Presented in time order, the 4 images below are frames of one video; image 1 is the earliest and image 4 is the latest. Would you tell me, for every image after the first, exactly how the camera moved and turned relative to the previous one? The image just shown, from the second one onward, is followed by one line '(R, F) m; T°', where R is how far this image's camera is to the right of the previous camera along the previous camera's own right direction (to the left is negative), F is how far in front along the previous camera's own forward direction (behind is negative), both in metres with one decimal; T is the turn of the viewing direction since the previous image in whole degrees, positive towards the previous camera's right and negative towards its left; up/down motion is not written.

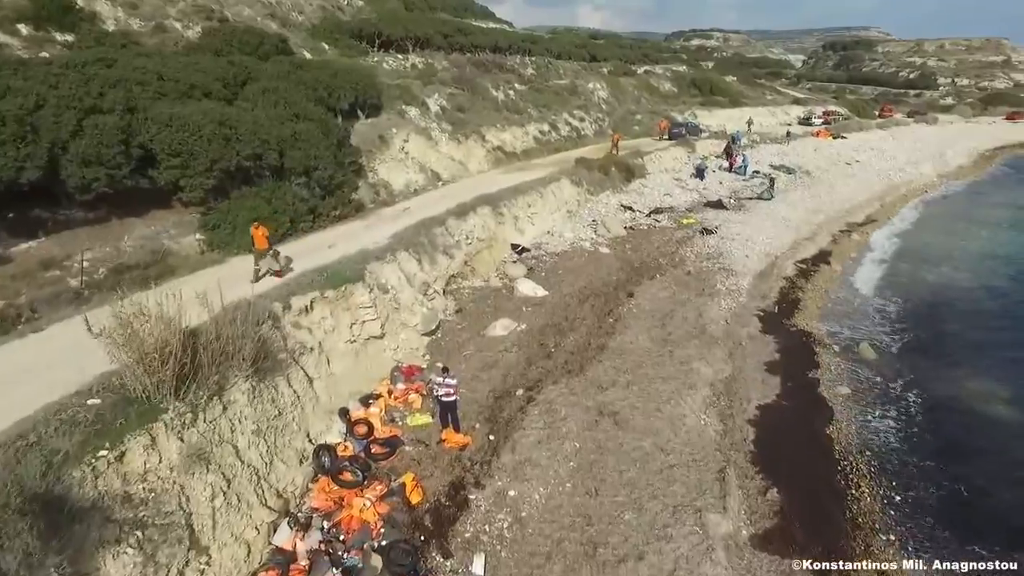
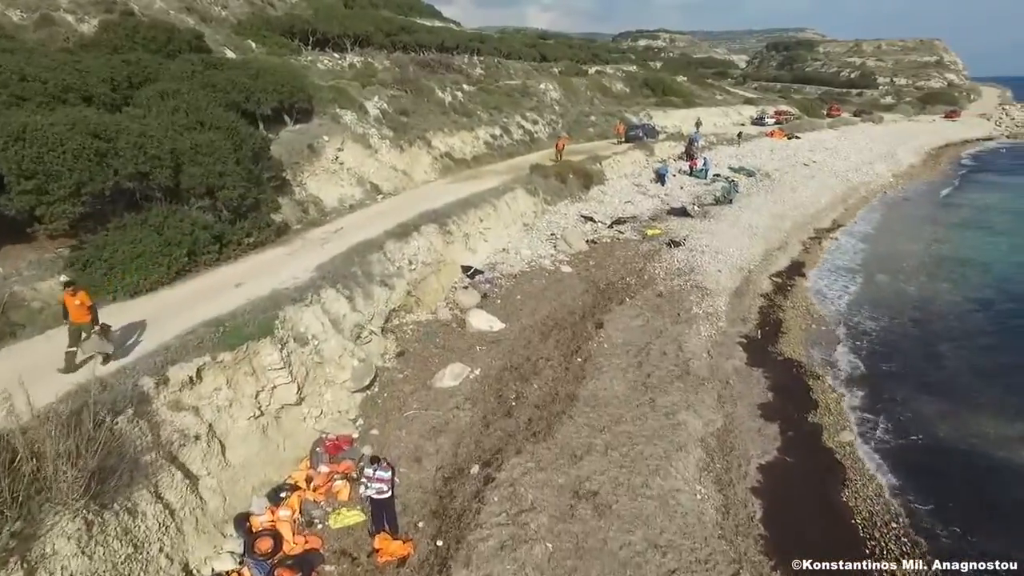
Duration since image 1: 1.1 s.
(+0.1, +3.3) m; +4°
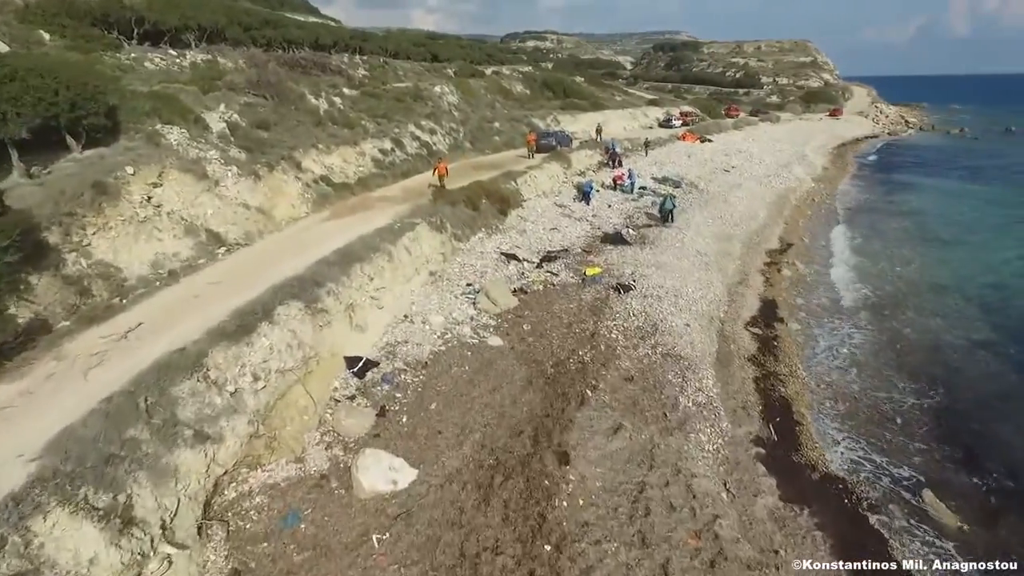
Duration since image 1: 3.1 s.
(-0.1, +7.7) m; +9°
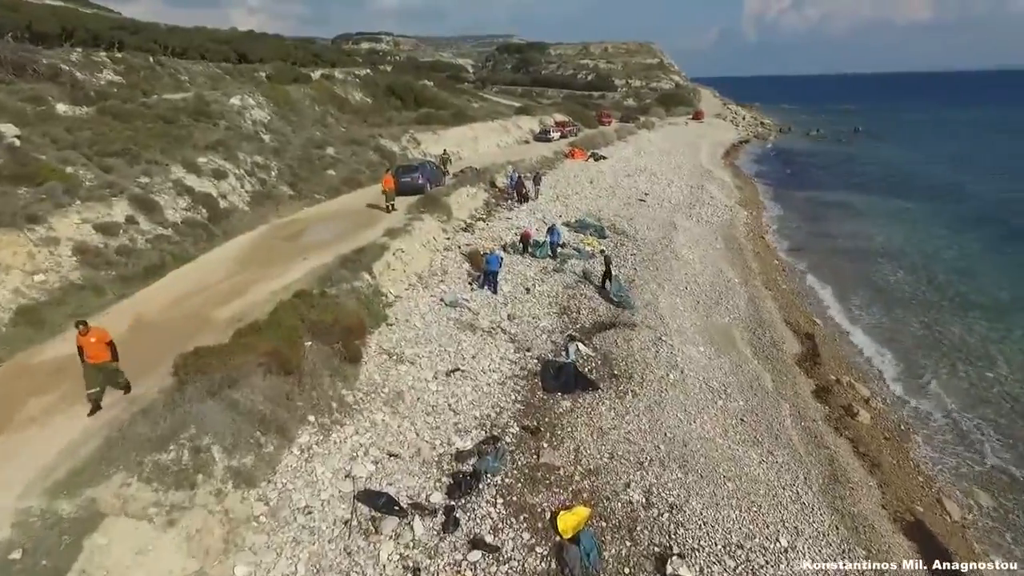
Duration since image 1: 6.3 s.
(0.0, +15.7) m; +13°
